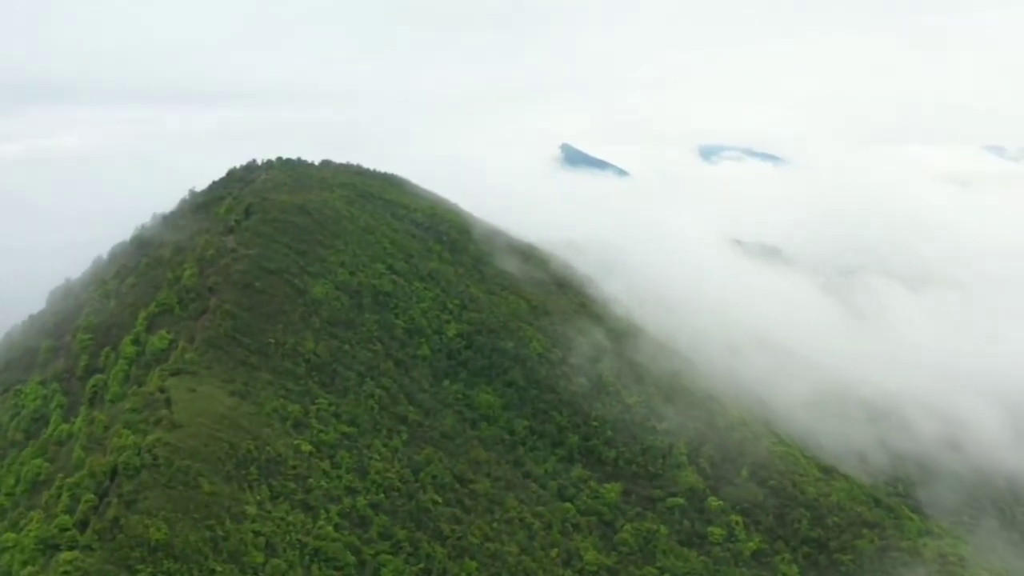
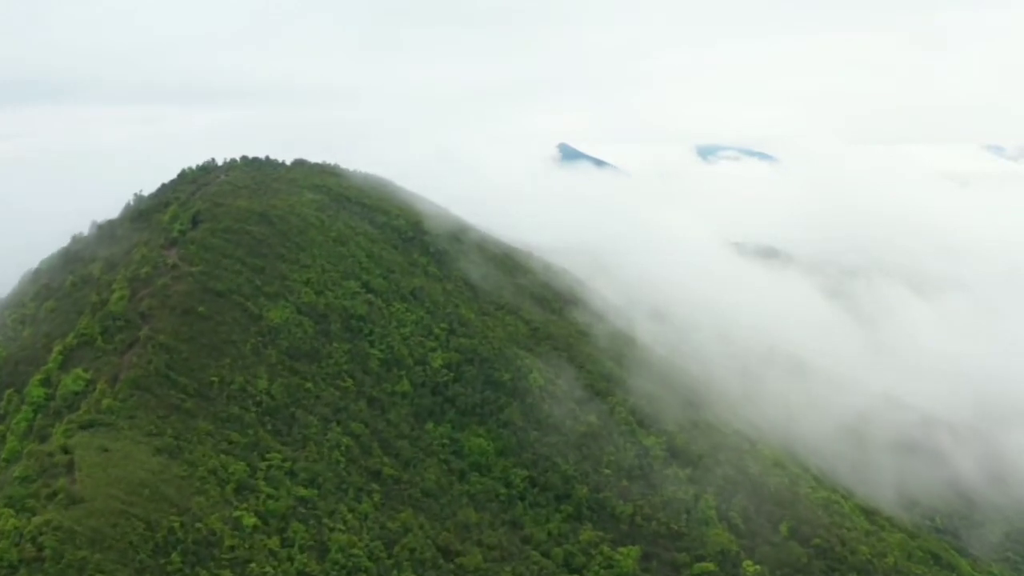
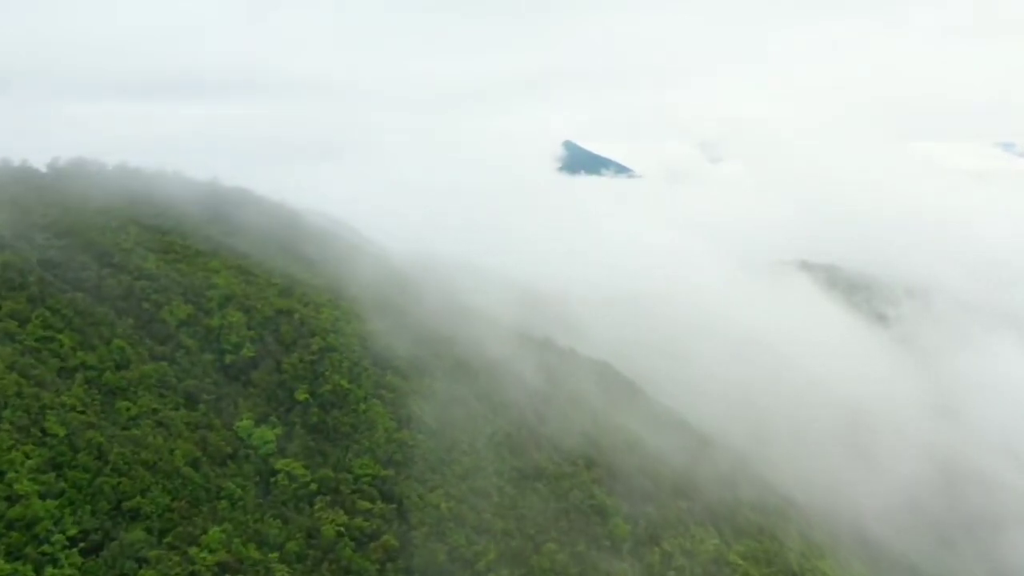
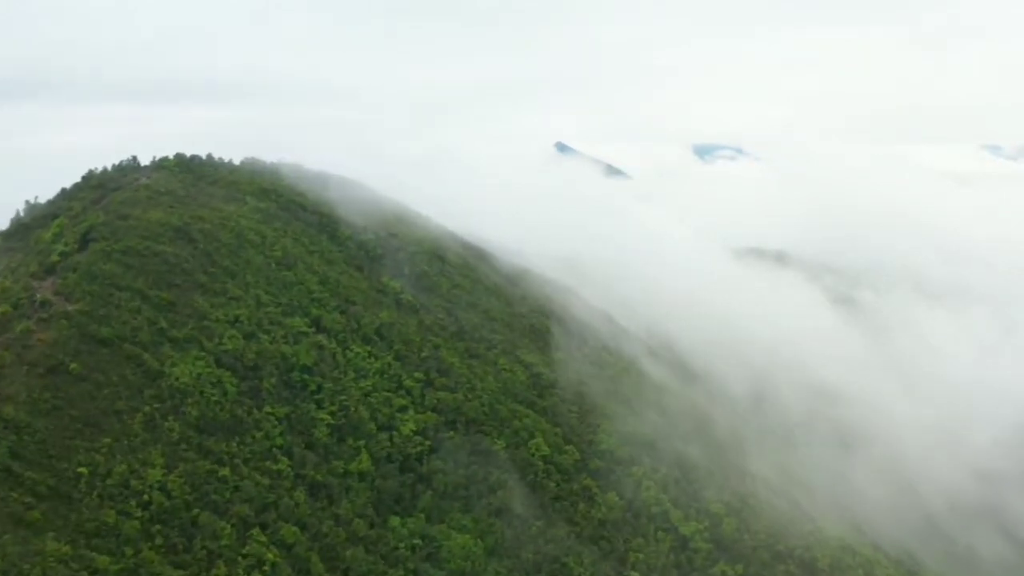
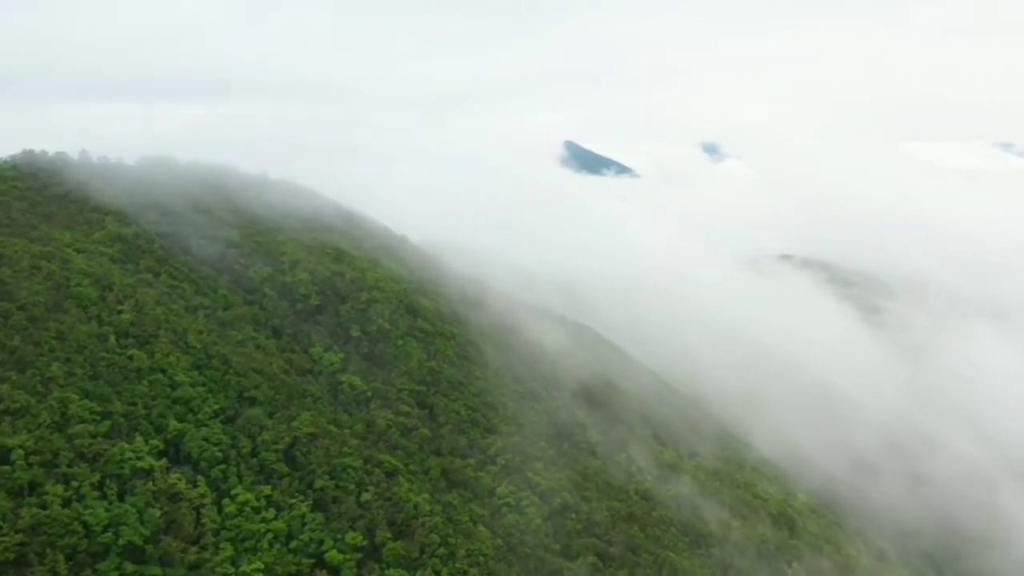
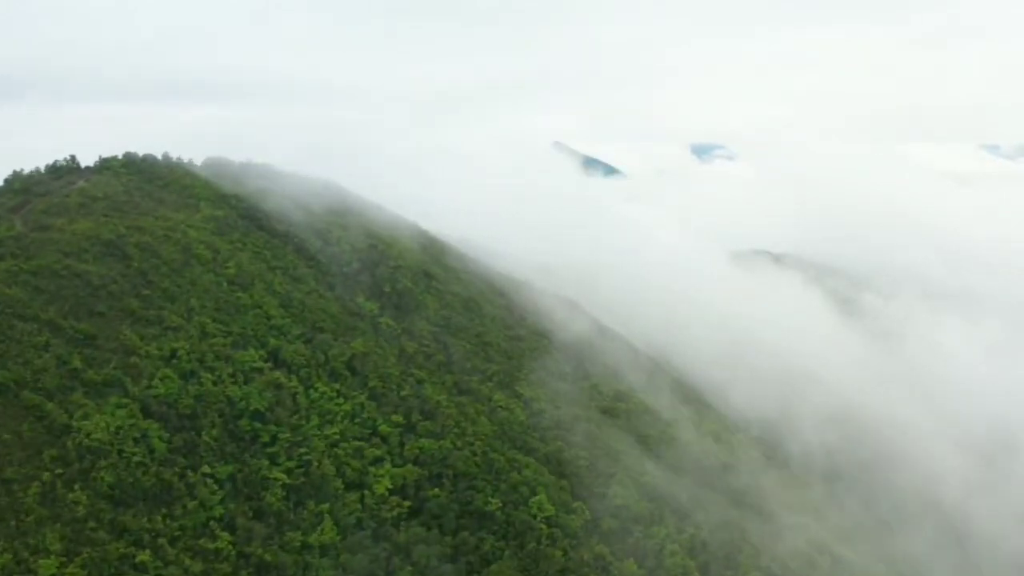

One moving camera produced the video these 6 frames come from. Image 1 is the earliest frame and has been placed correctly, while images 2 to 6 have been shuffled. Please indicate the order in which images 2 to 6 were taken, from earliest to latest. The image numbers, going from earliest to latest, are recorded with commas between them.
2, 4, 6, 5, 3
